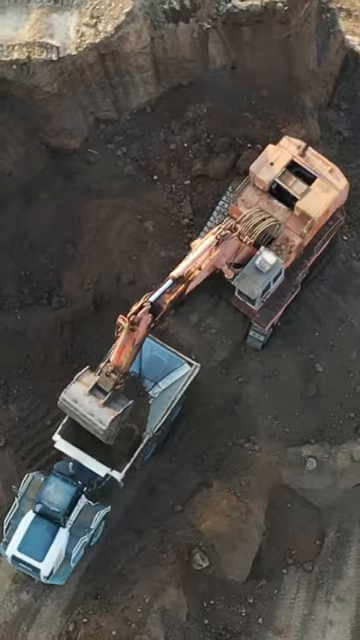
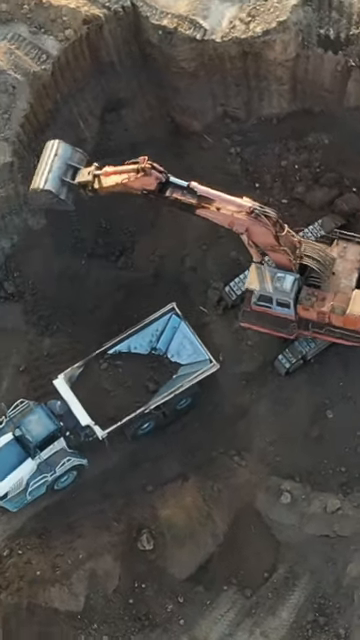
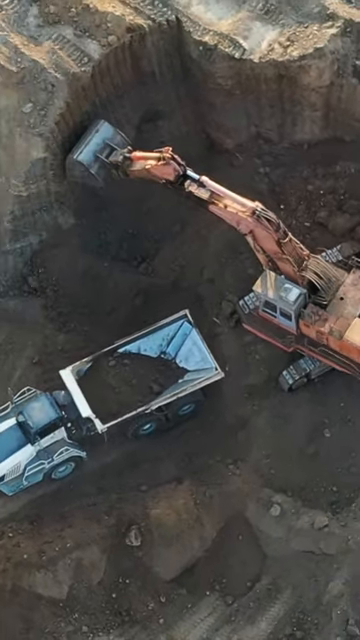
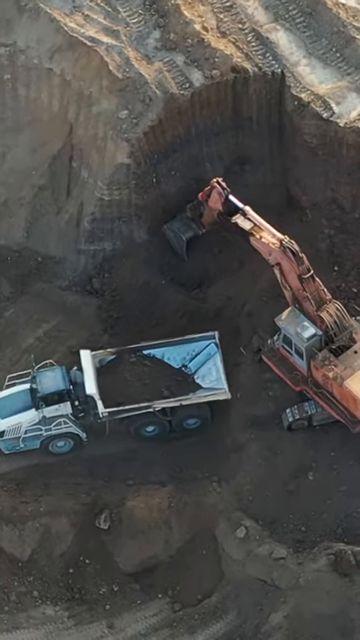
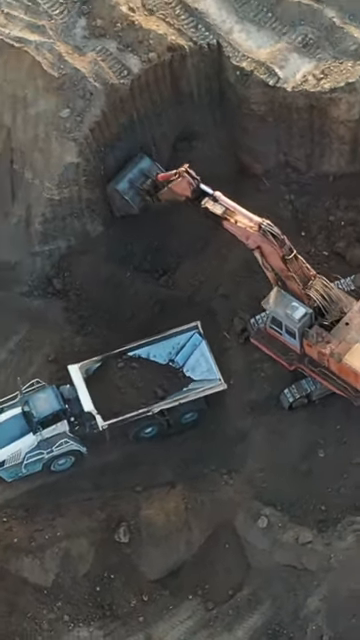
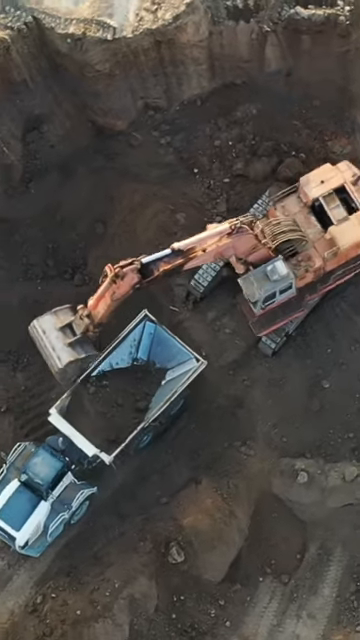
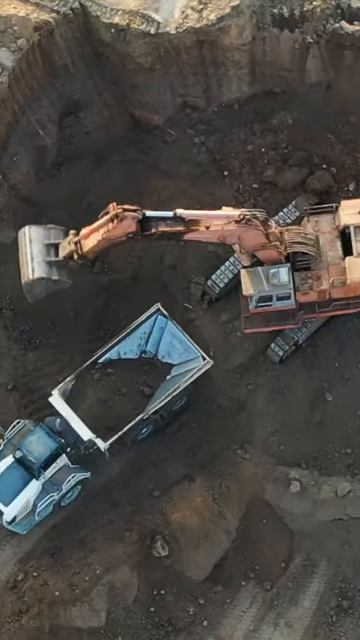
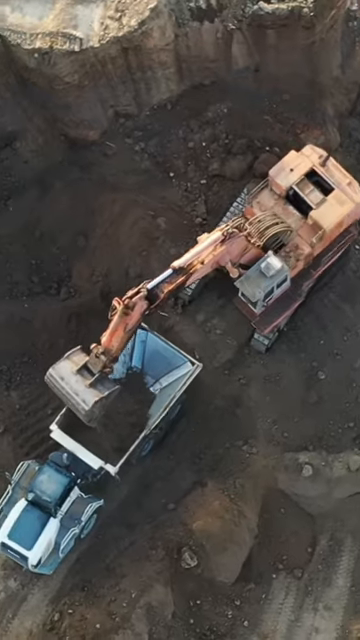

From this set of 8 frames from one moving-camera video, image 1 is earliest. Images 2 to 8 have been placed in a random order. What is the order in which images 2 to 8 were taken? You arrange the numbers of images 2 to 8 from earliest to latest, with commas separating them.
8, 6, 7, 2, 3, 5, 4
